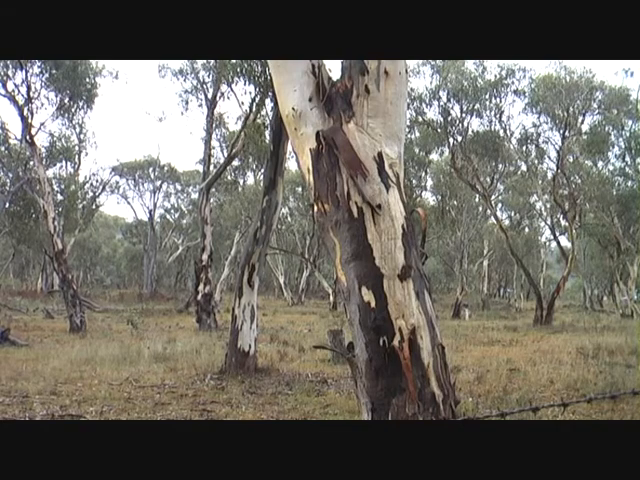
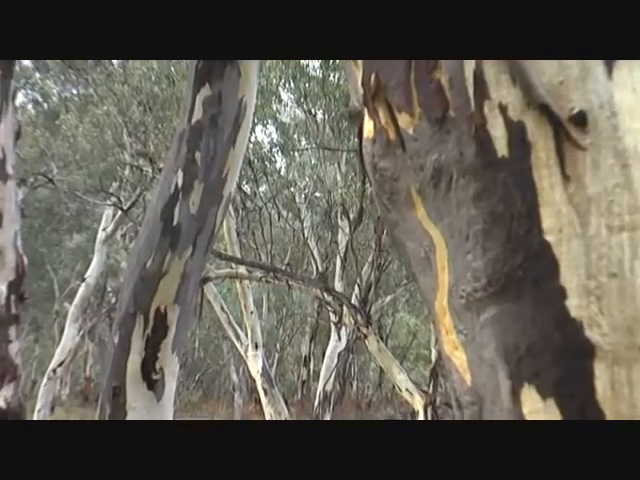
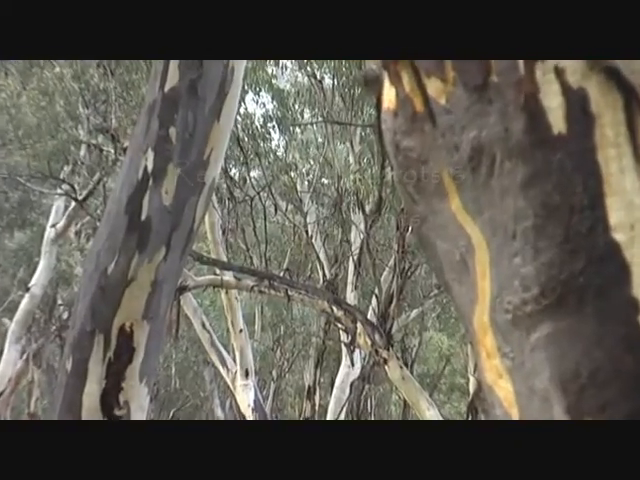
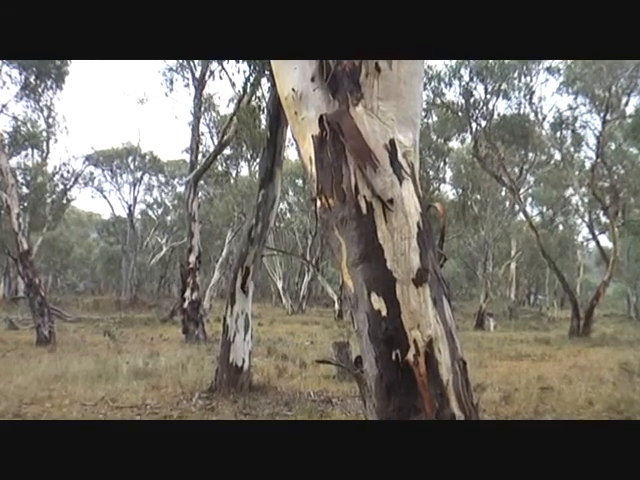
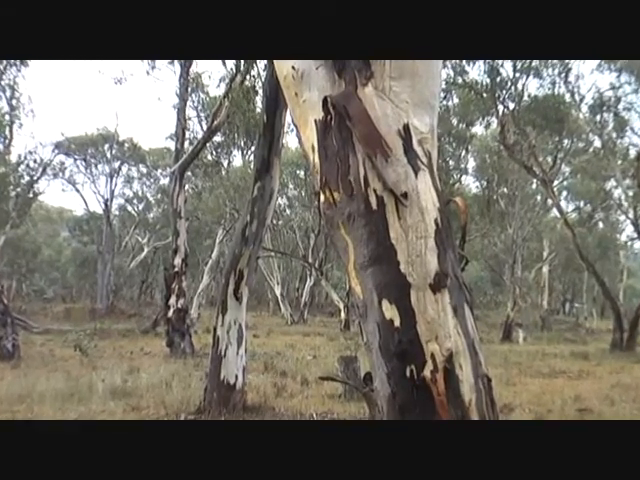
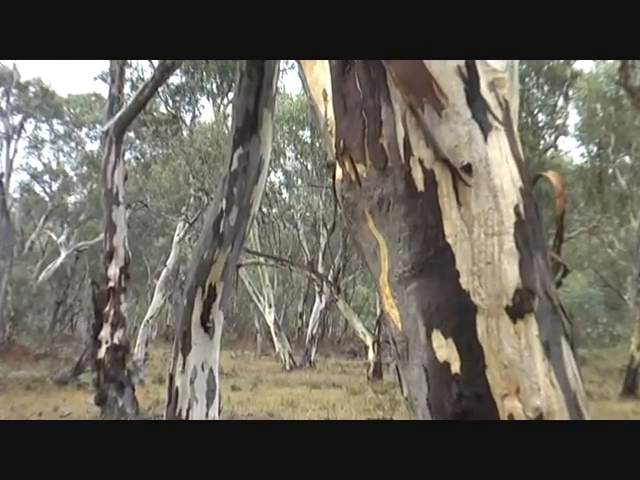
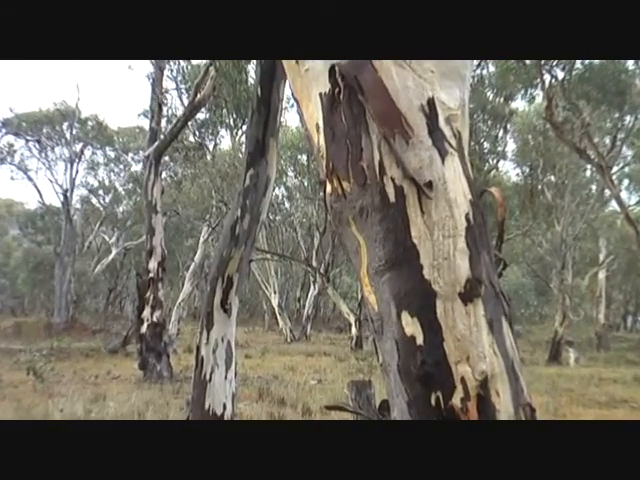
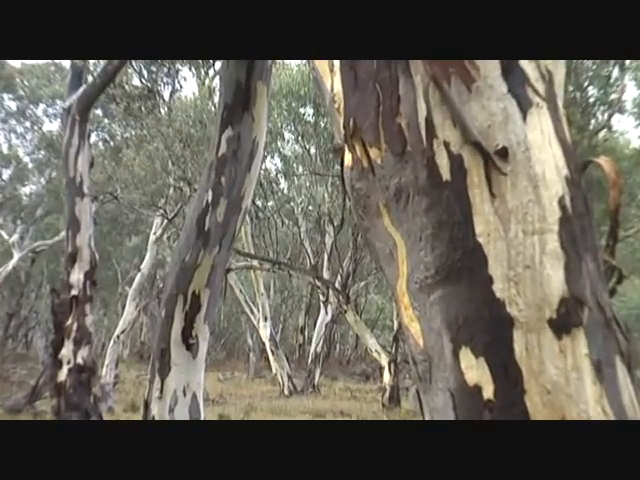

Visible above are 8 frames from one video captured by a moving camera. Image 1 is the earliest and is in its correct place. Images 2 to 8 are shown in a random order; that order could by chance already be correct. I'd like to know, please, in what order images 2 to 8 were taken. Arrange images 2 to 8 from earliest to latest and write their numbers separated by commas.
4, 5, 7, 6, 8, 2, 3
